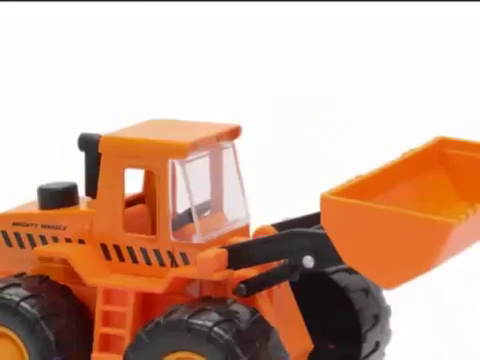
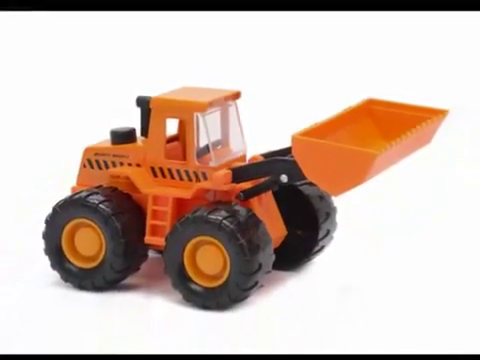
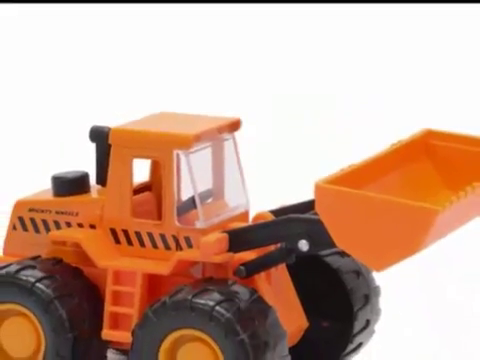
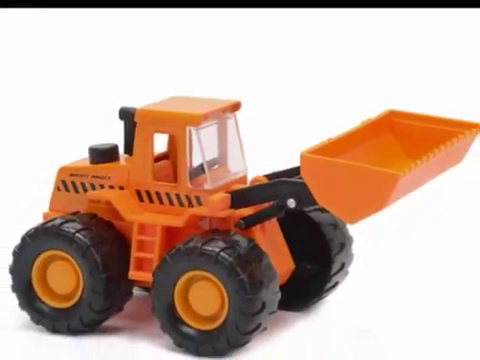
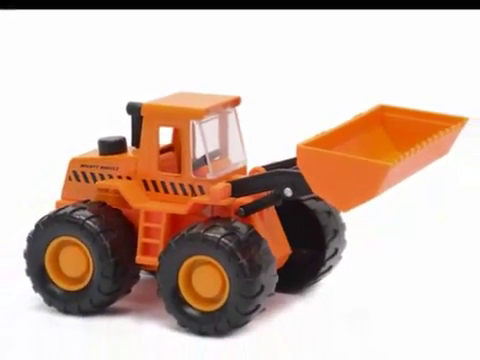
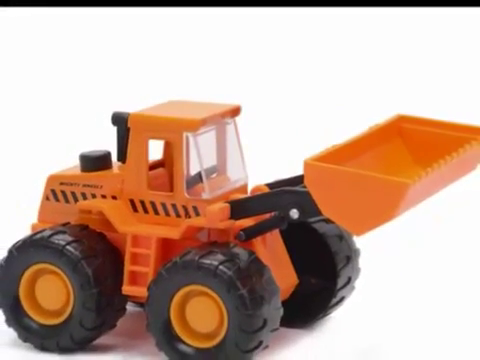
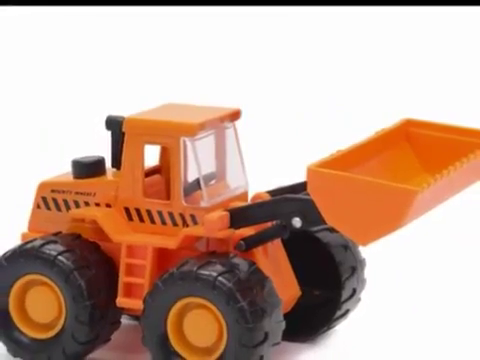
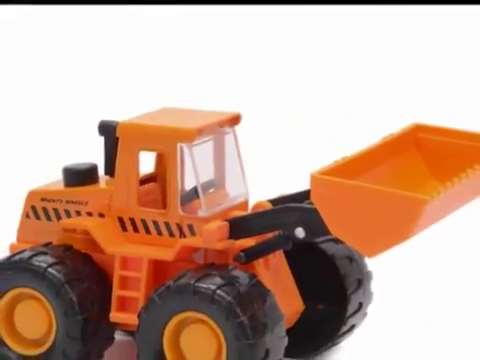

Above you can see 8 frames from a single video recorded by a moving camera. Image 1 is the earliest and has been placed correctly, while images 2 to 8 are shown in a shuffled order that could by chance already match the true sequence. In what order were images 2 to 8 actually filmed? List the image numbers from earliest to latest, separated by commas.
3, 8, 7, 6, 4, 5, 2
